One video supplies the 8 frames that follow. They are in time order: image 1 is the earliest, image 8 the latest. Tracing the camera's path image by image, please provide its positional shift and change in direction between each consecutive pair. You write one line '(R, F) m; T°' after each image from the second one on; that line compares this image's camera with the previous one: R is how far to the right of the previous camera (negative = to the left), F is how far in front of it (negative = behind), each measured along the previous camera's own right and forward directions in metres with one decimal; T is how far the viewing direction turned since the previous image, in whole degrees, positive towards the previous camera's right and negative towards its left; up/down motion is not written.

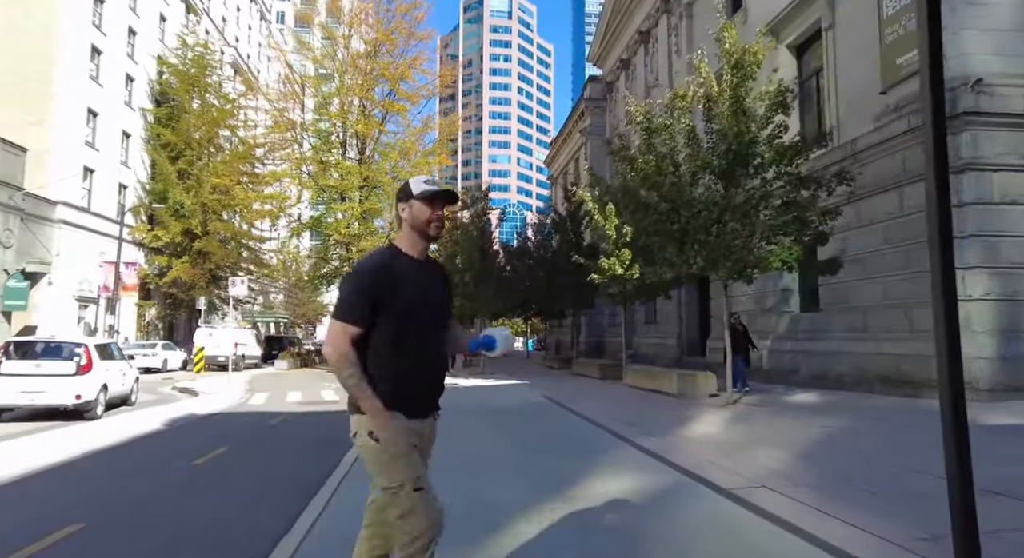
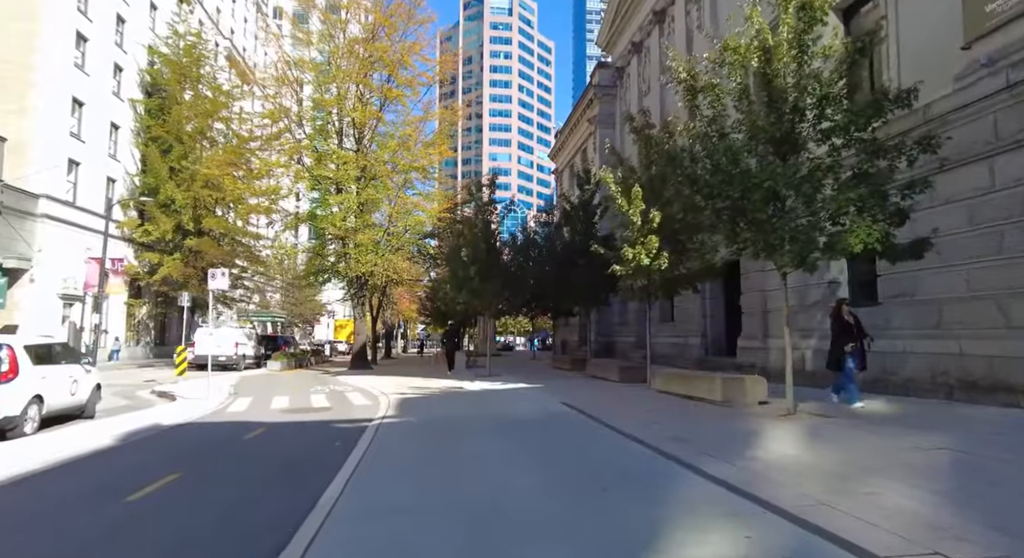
(-0.4, +1.9) m; 0°
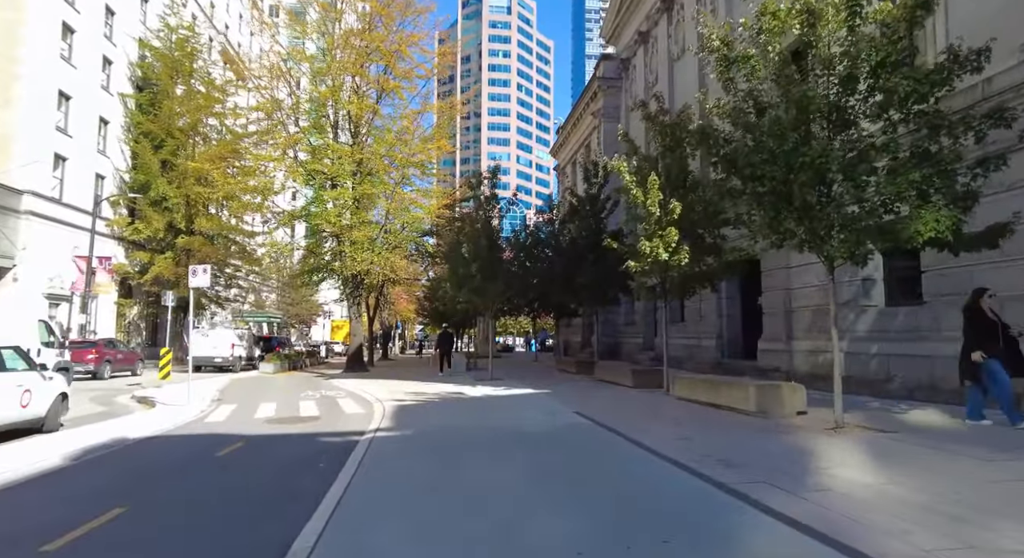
(-0.2, +1.2) m; 0°
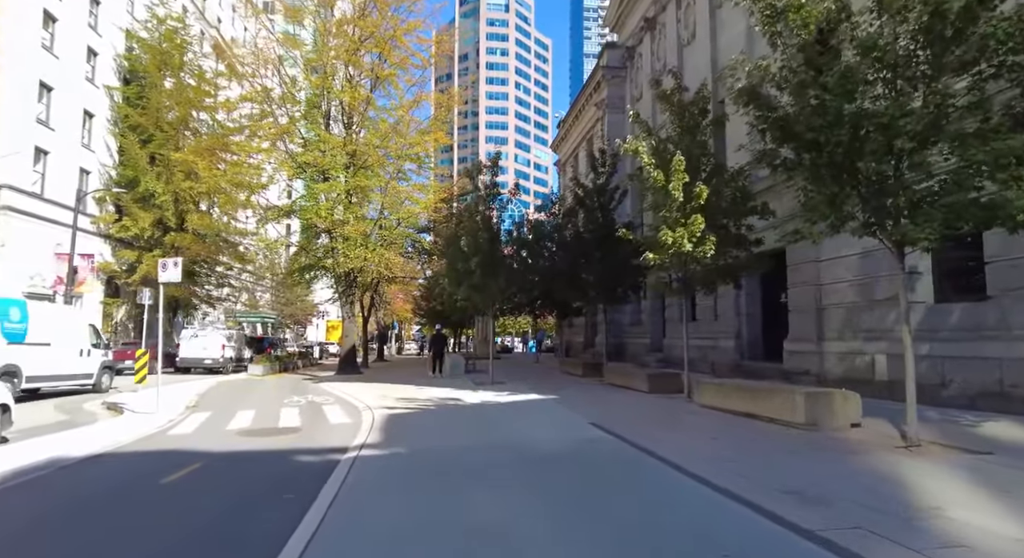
(-0.2, +1.5) m; 0°
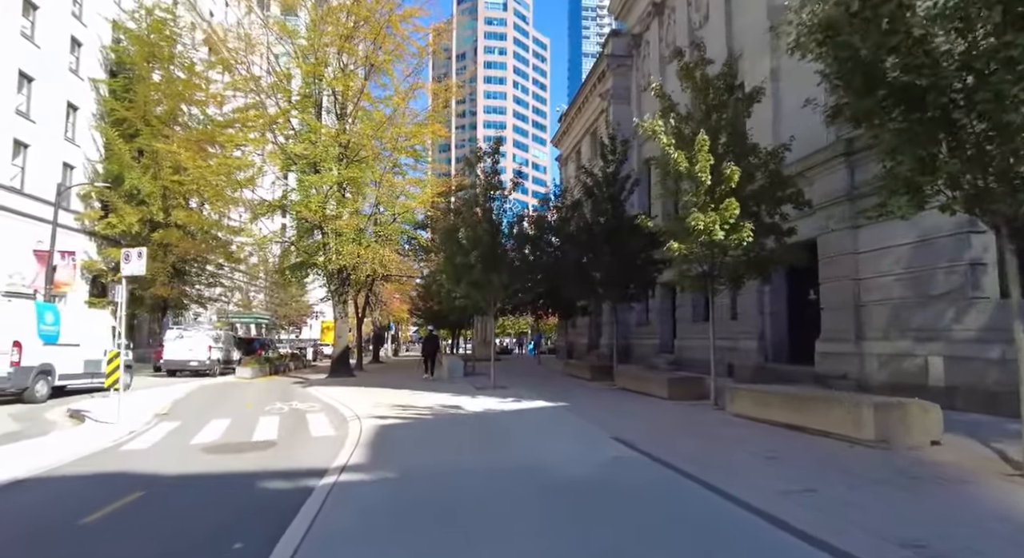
(-0.2, +1.5) m; 0°
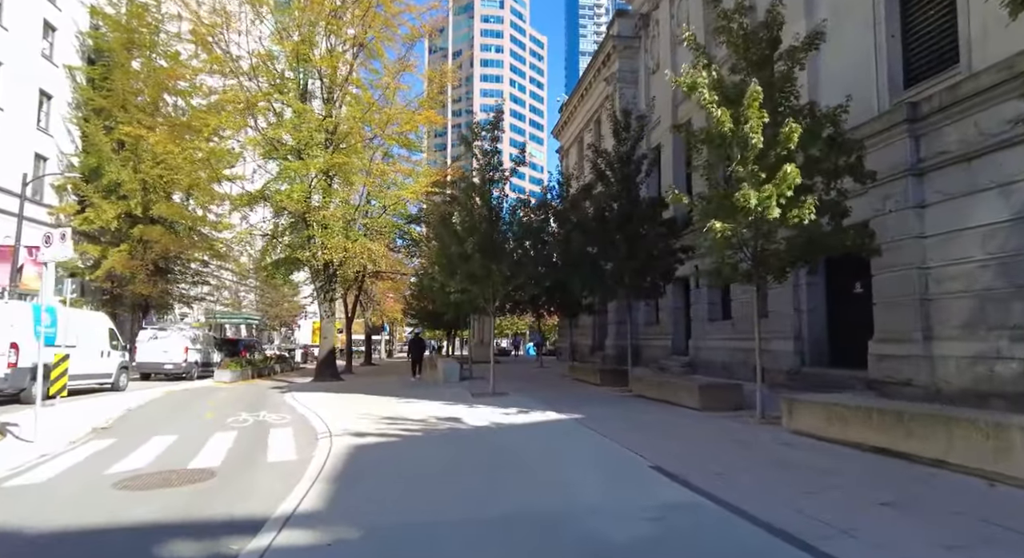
(-0.2, +2.1) m; 0°
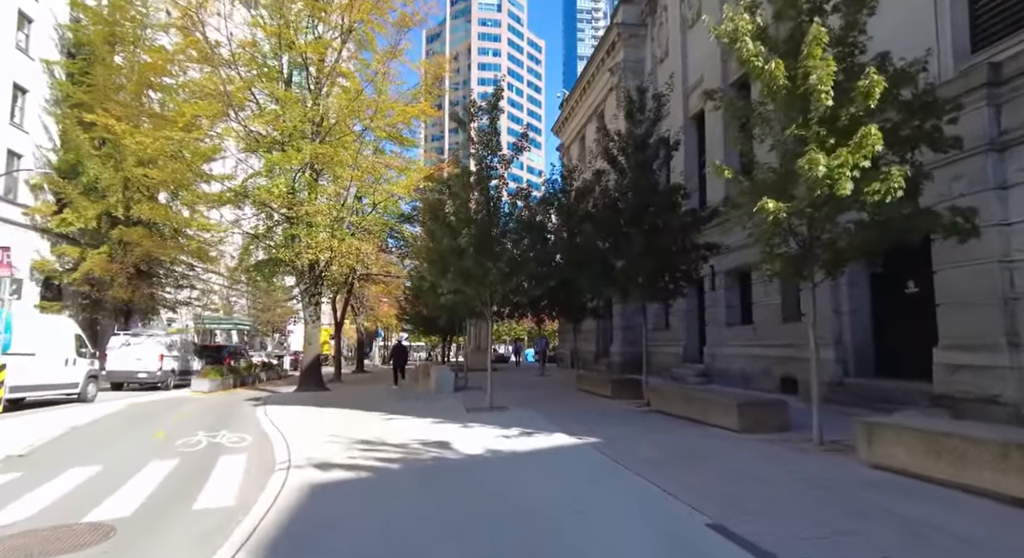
(-0.1, +1.9) m; 0°
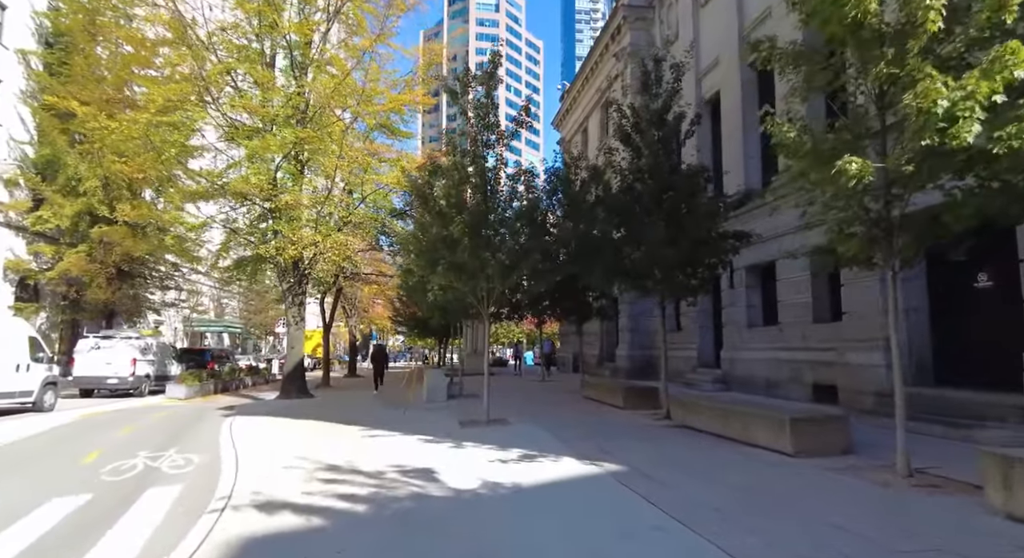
(0.0, +1.8) m; 0°
